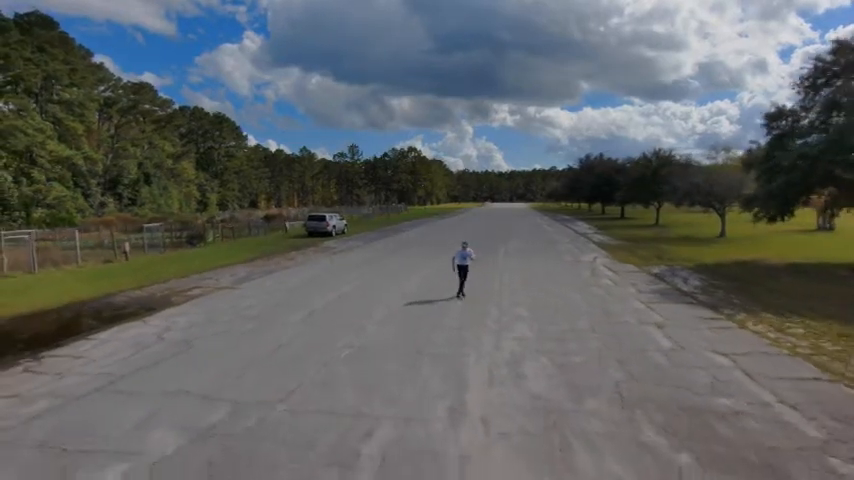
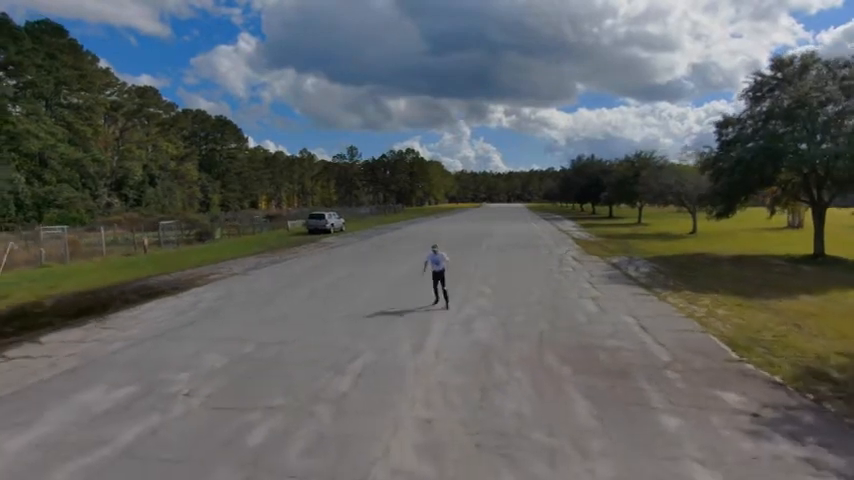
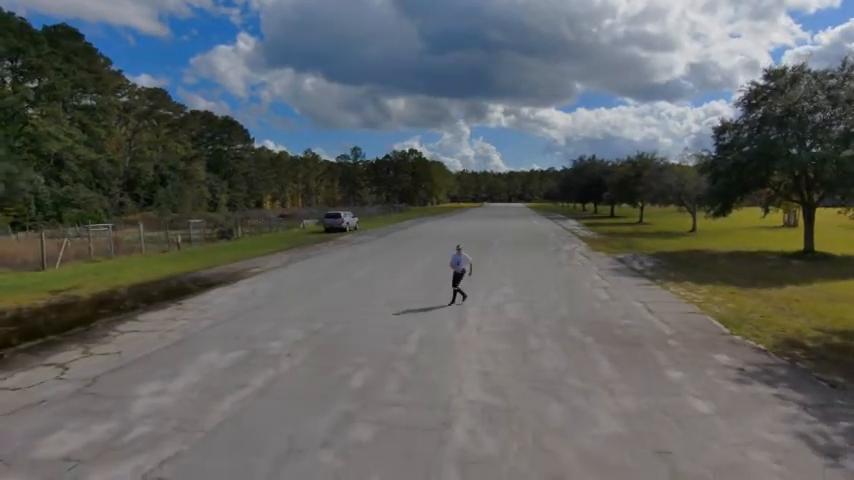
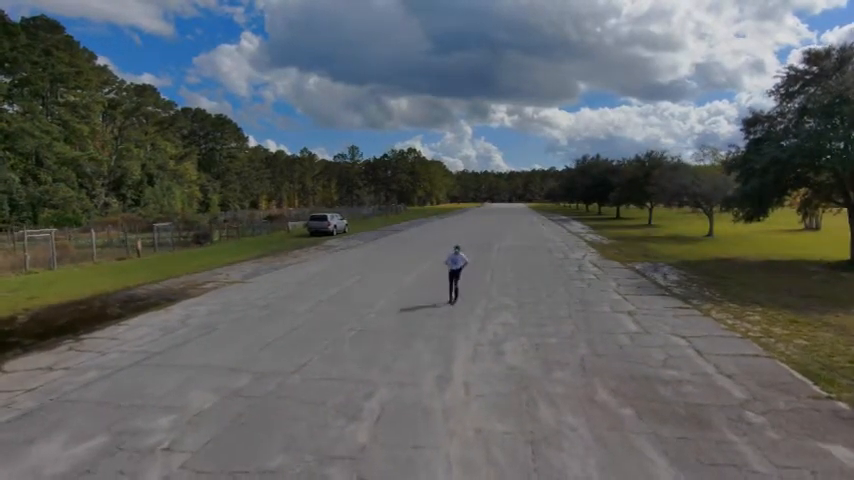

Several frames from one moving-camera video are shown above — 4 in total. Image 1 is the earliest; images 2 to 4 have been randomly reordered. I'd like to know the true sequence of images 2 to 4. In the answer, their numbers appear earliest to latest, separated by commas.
4, 2, 3
